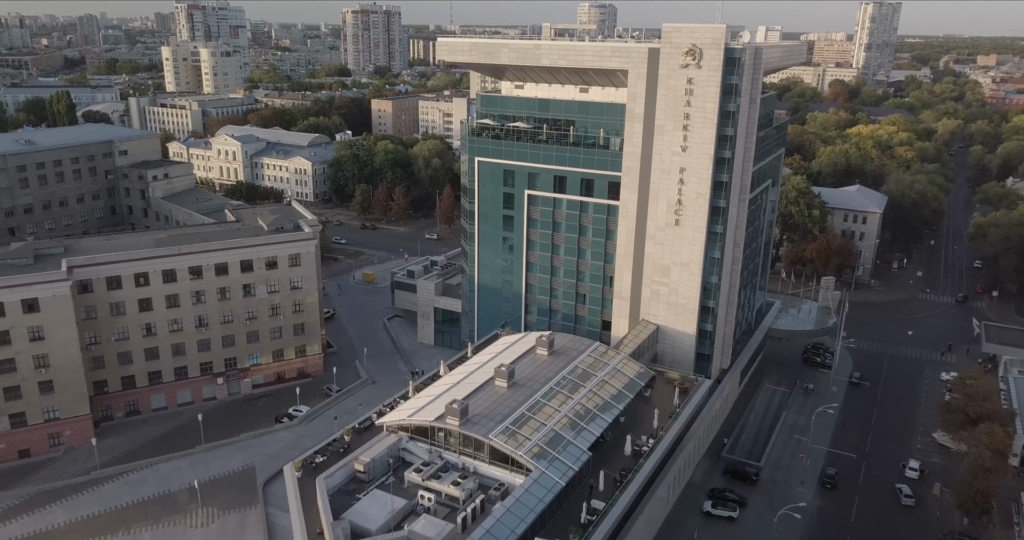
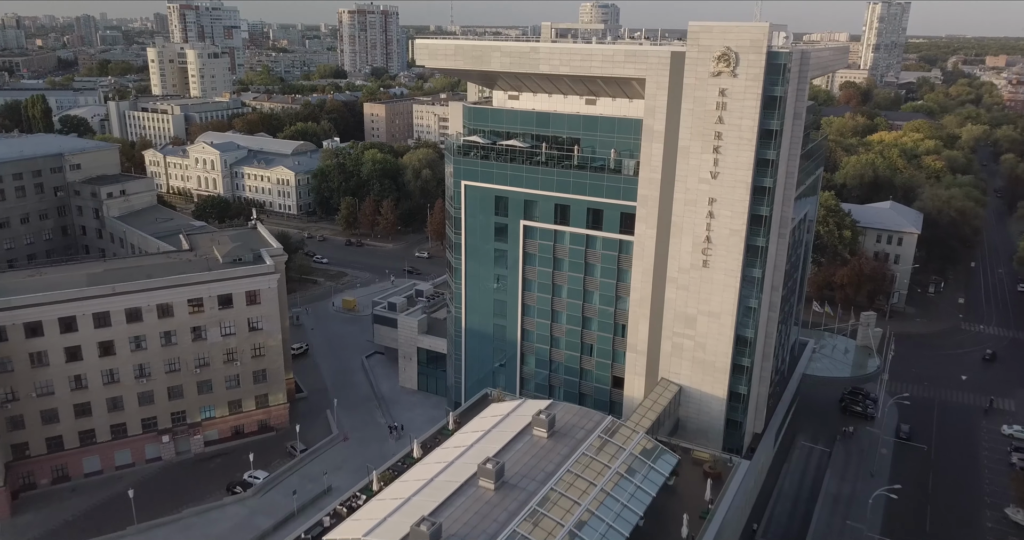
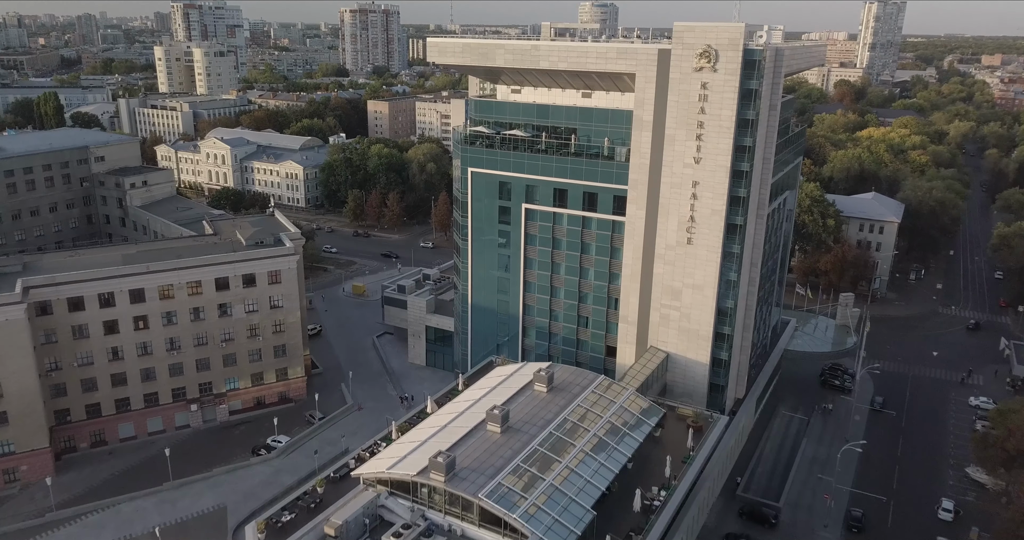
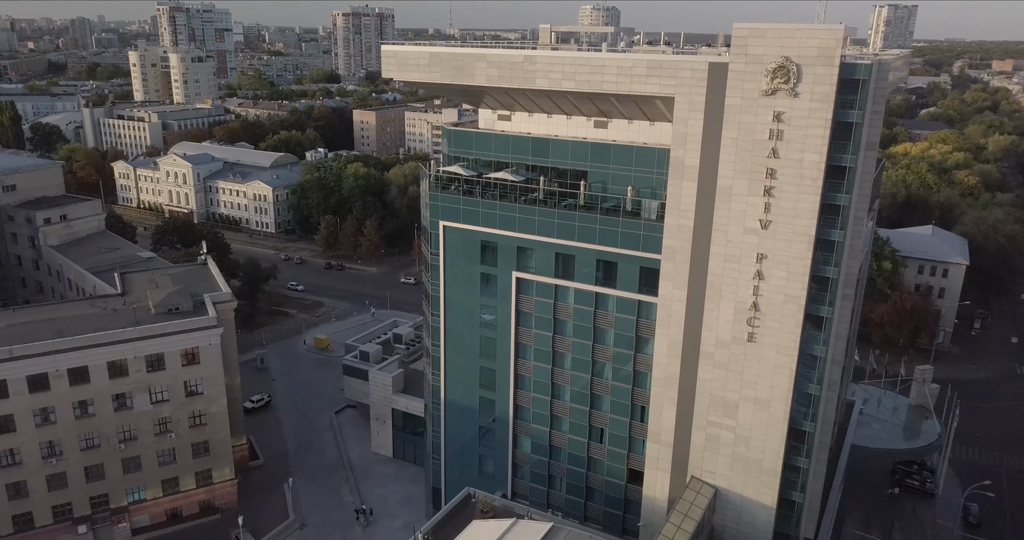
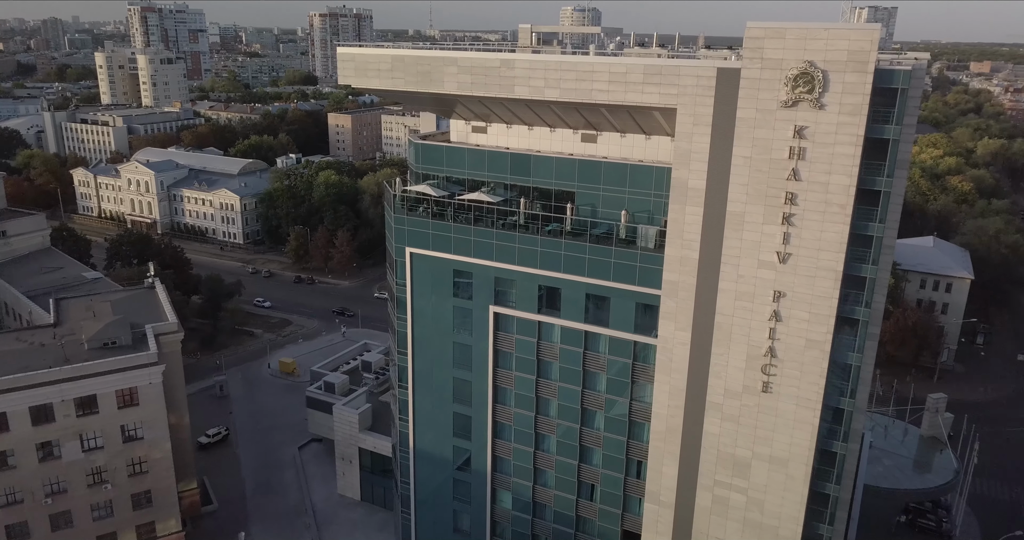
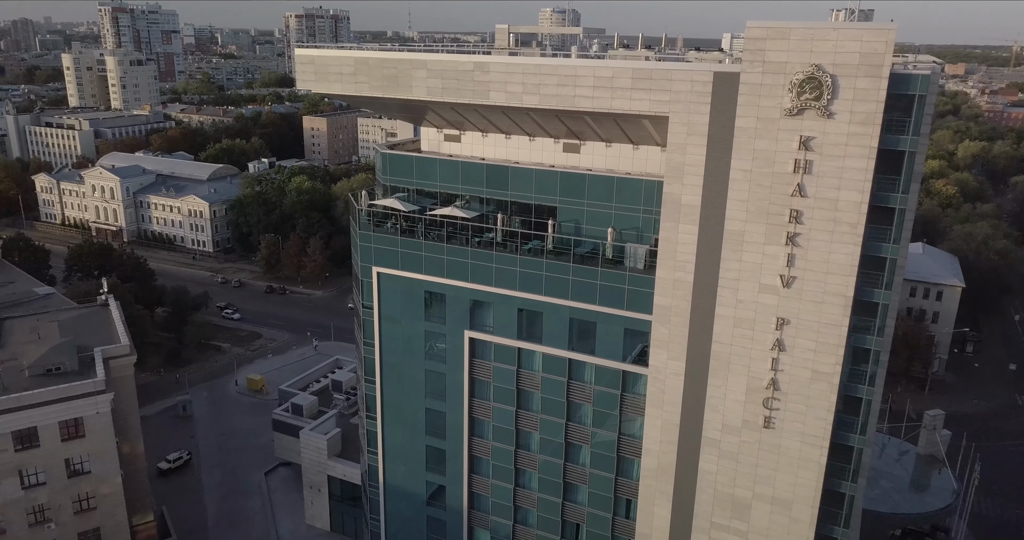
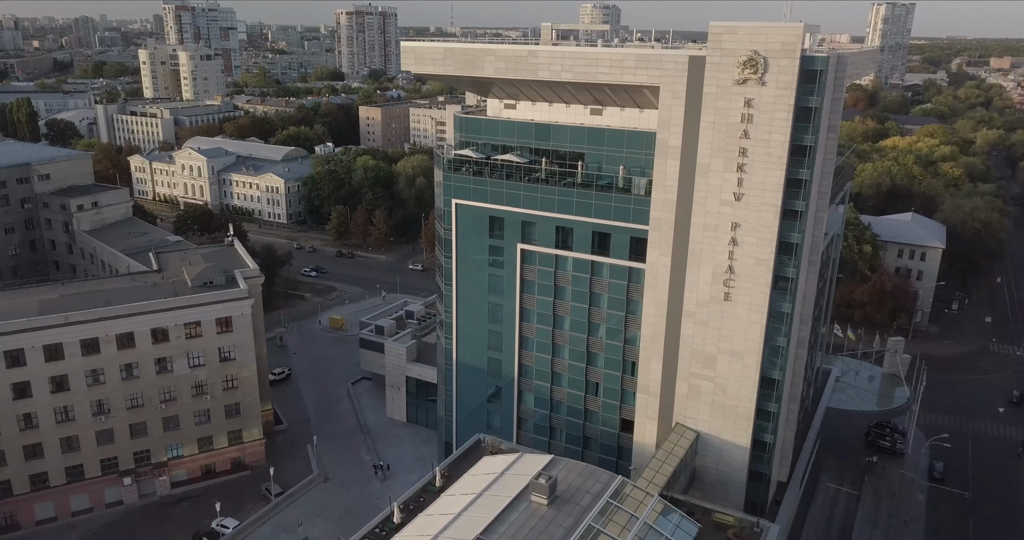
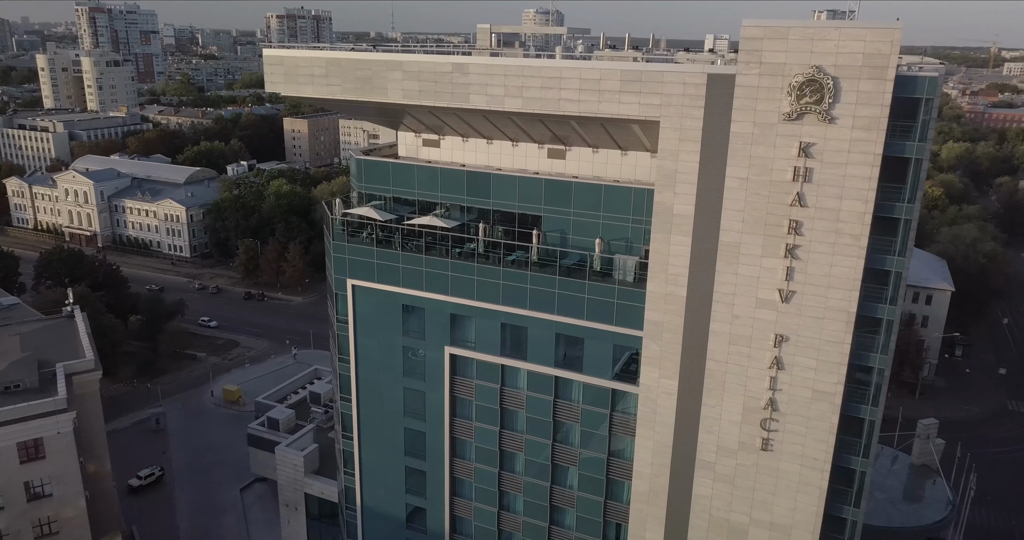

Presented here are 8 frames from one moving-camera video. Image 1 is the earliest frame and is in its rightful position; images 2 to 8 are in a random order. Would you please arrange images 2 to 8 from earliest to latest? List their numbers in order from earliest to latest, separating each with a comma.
3, 2, 7, 4, 5, 6, 8
